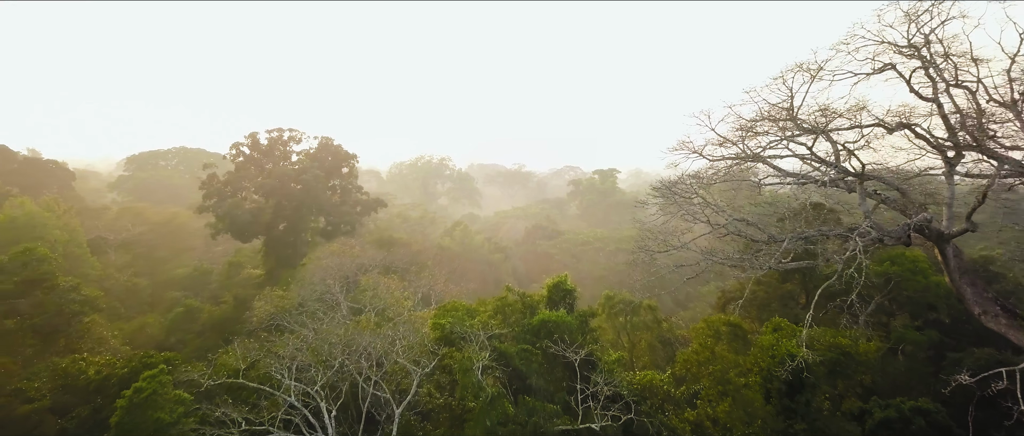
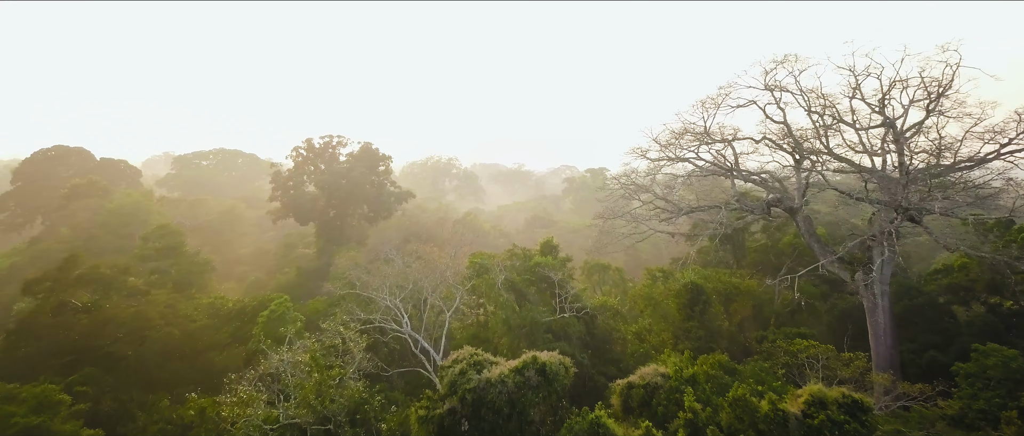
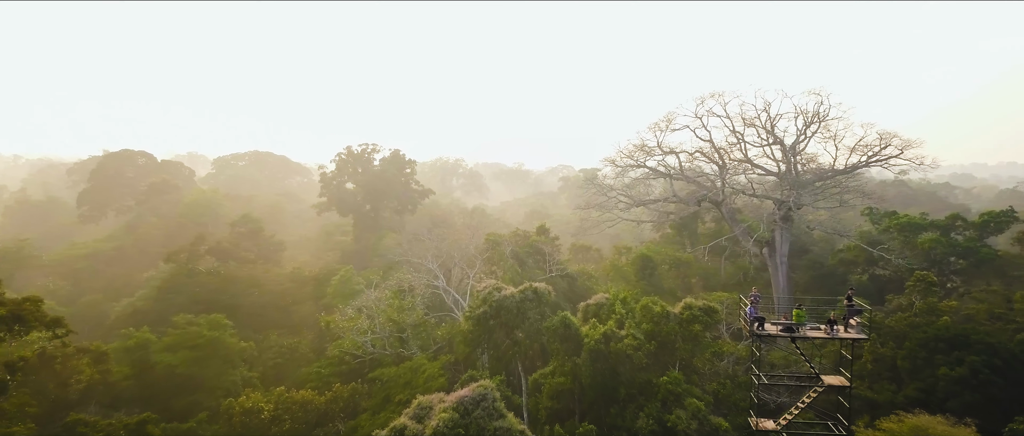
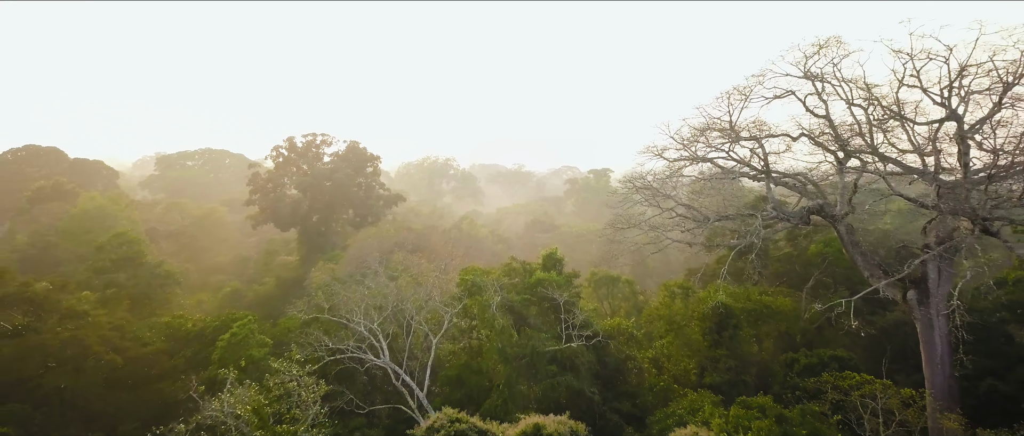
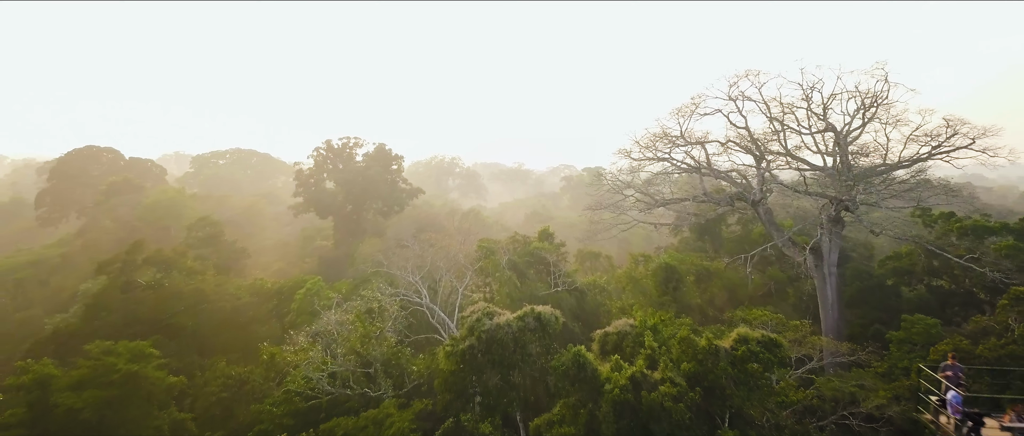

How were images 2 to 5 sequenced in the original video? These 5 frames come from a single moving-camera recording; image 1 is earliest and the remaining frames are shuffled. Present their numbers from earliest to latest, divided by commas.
4, 2, 5, 3
